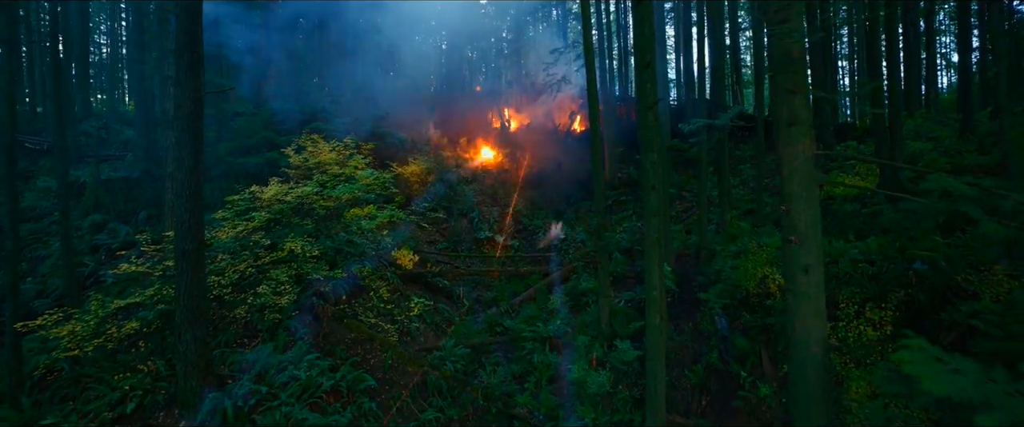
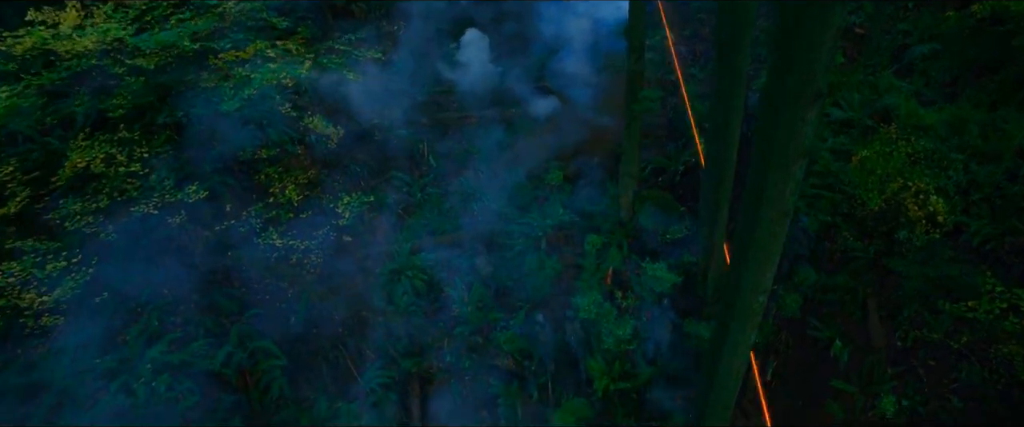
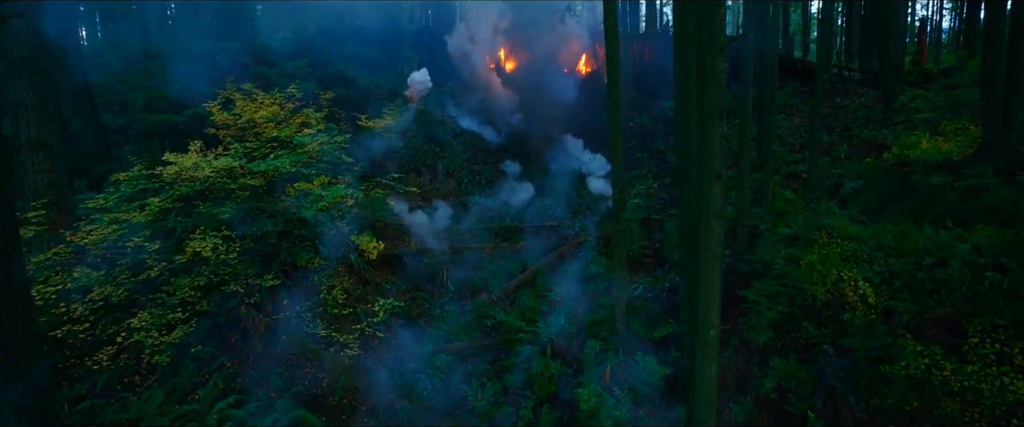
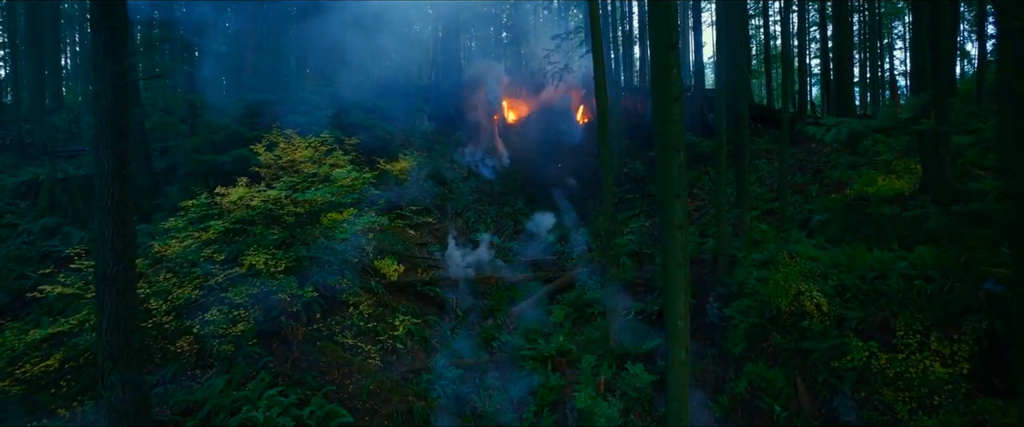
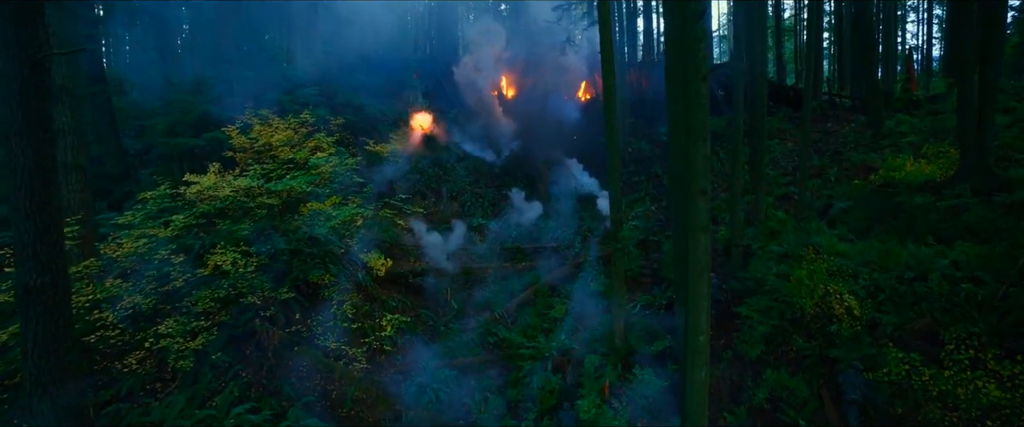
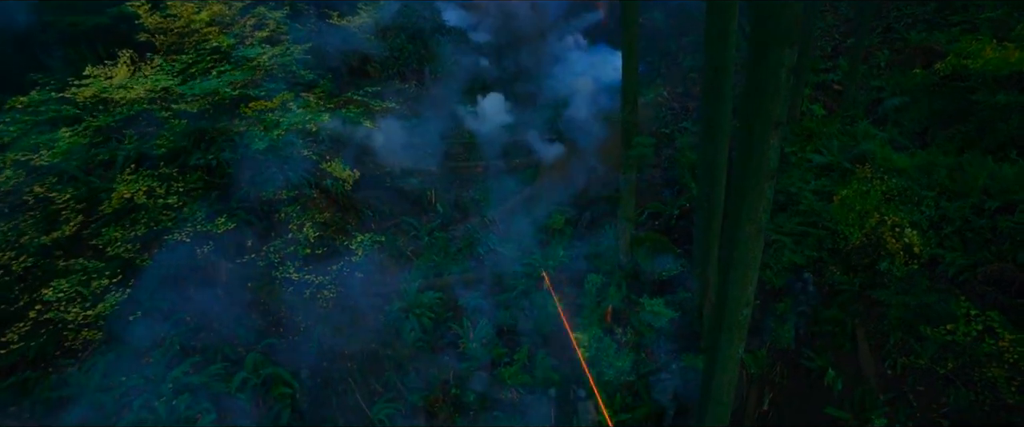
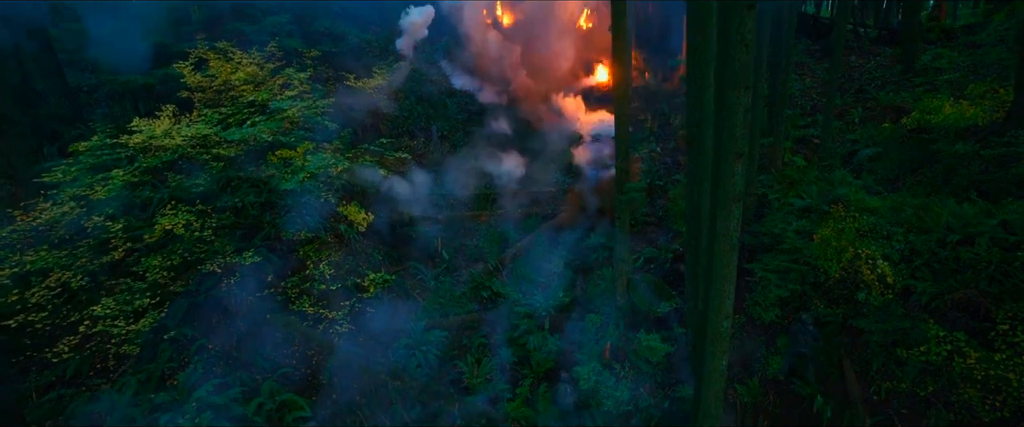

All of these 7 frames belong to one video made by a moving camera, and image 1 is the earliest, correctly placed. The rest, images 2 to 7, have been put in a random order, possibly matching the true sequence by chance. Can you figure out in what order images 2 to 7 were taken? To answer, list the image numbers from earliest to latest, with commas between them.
4, 5, 3, 7, 6, 2
